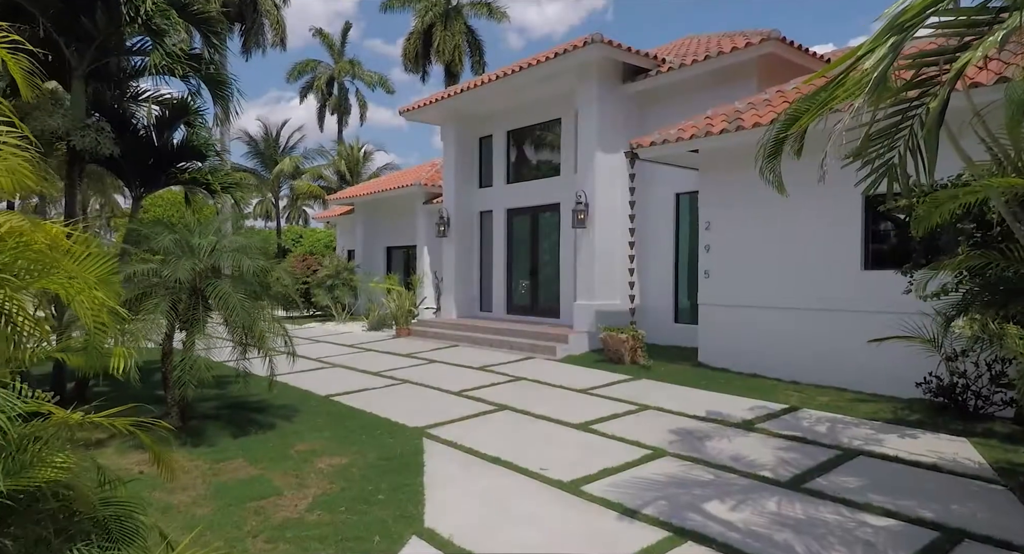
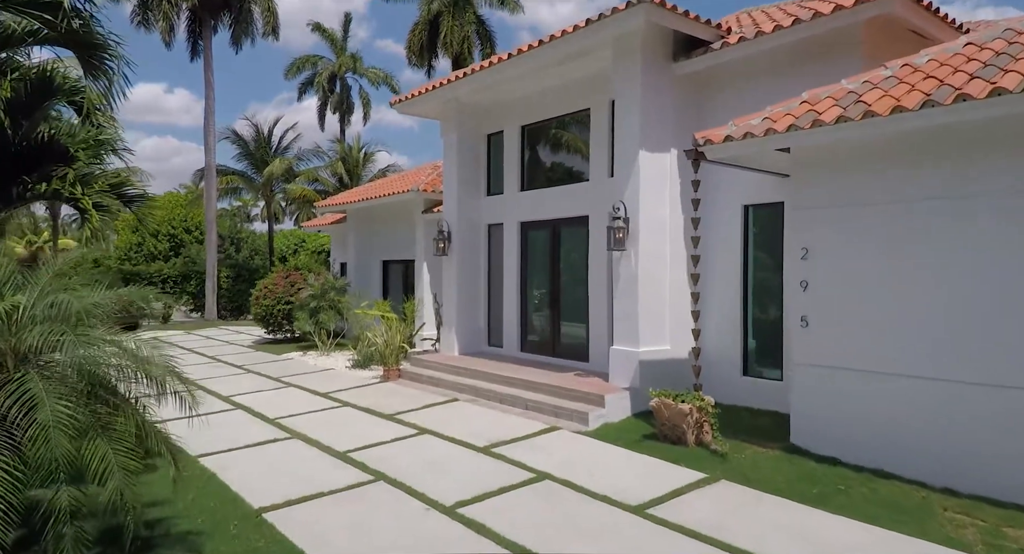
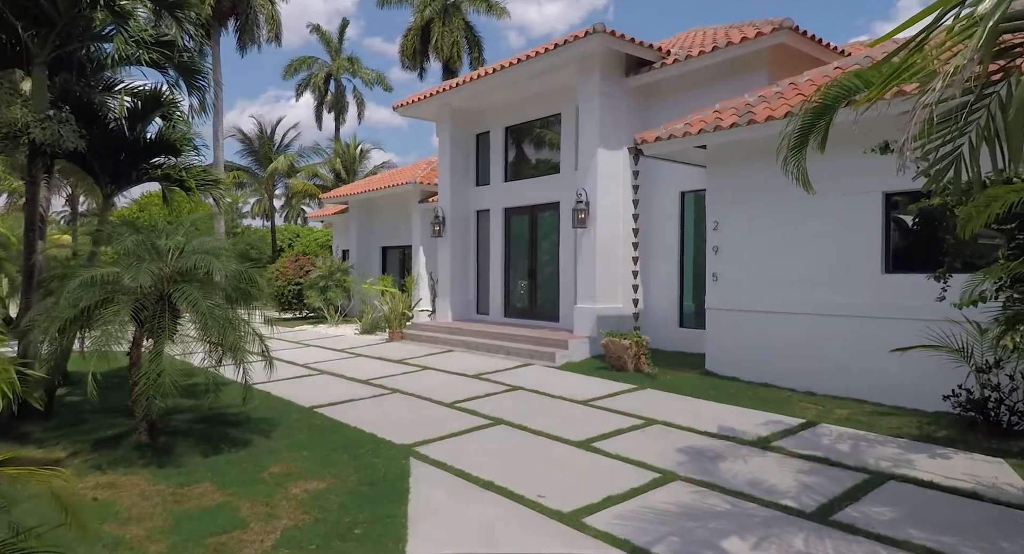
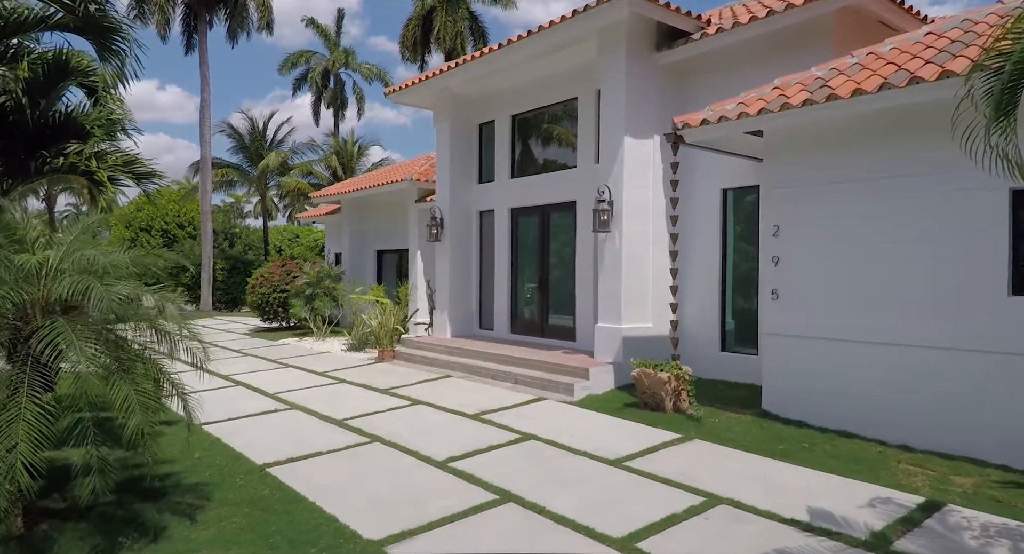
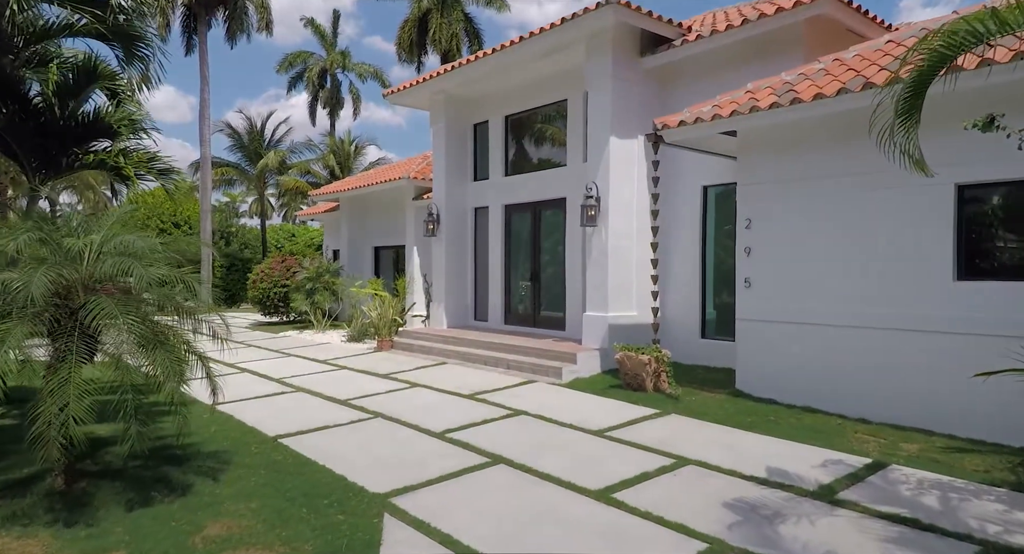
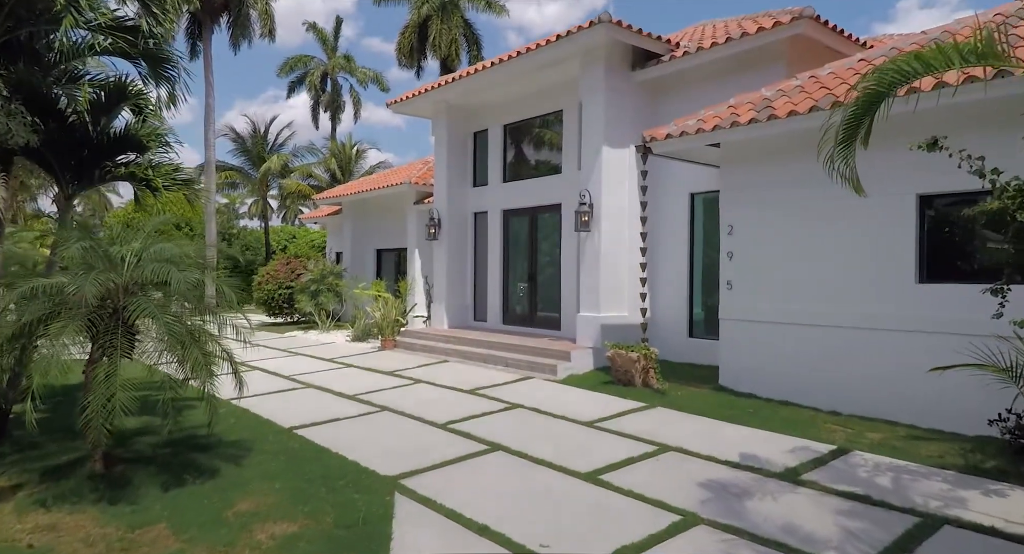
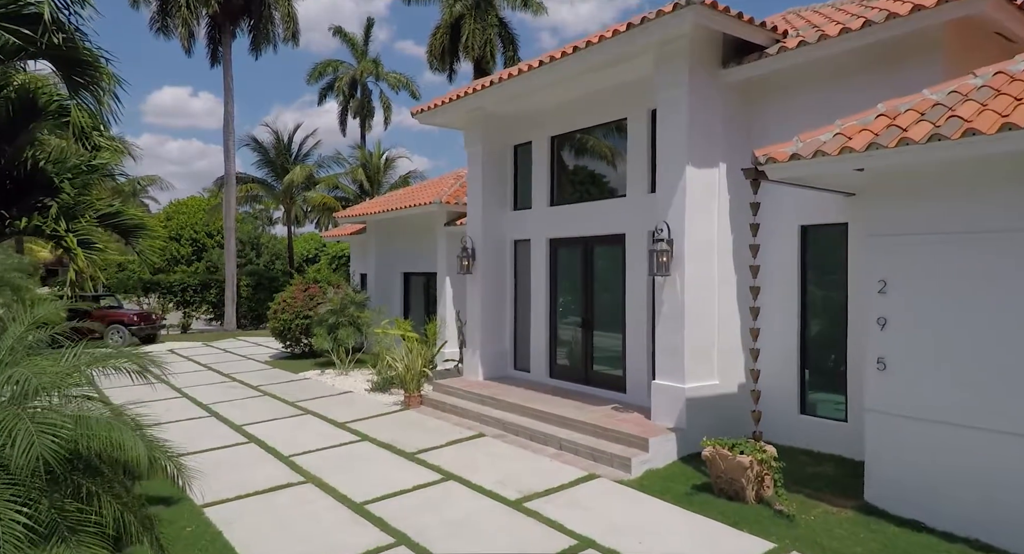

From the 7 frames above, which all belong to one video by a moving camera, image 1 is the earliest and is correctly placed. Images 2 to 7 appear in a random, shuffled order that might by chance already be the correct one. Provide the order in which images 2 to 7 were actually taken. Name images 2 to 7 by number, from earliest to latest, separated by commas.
3, 6, 5, 4, 2, 7
